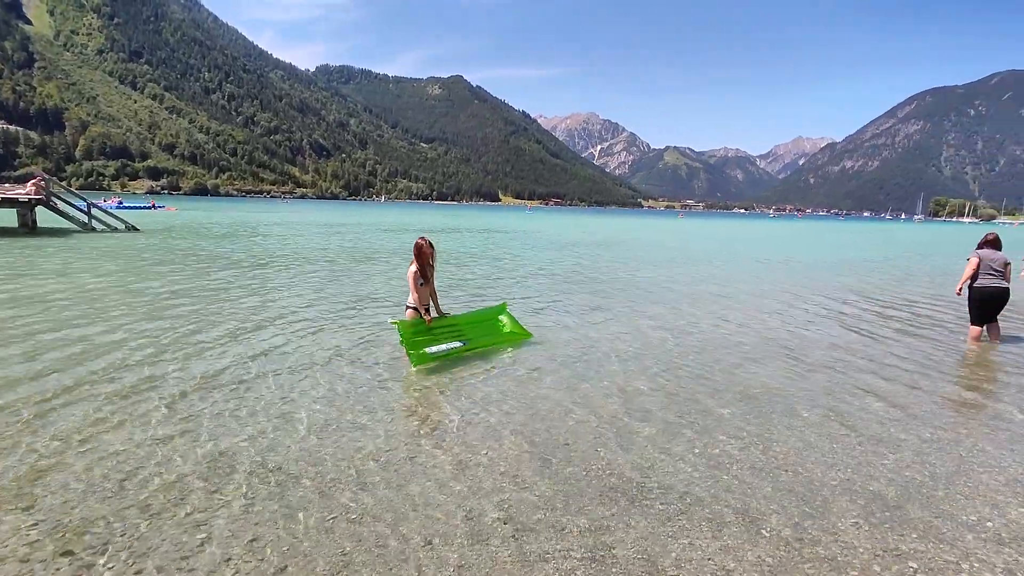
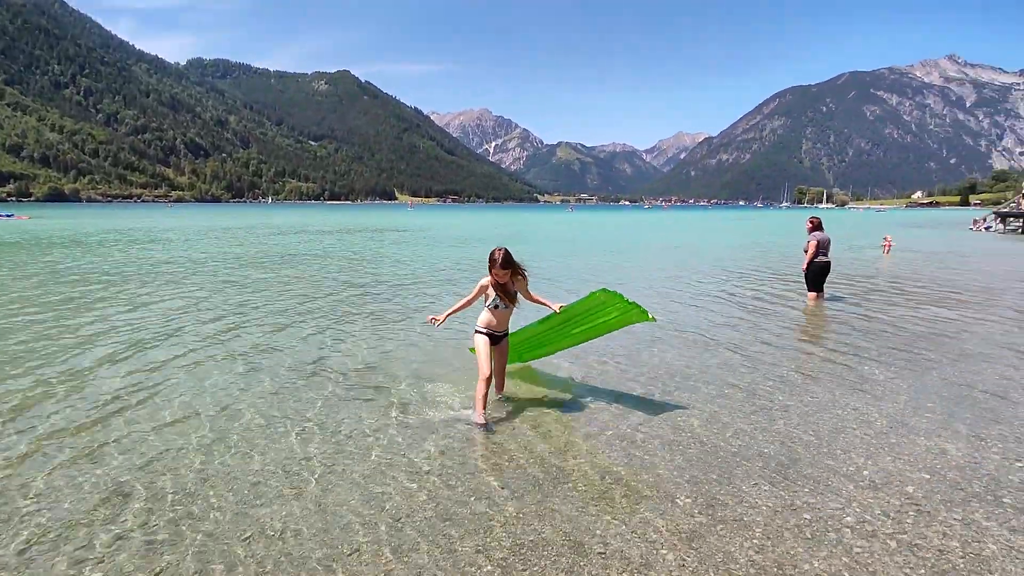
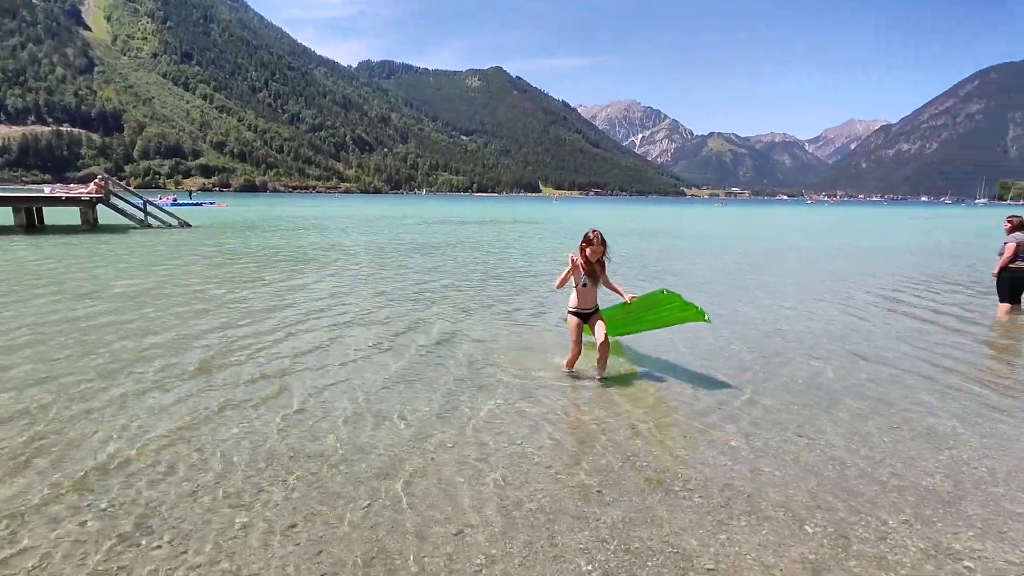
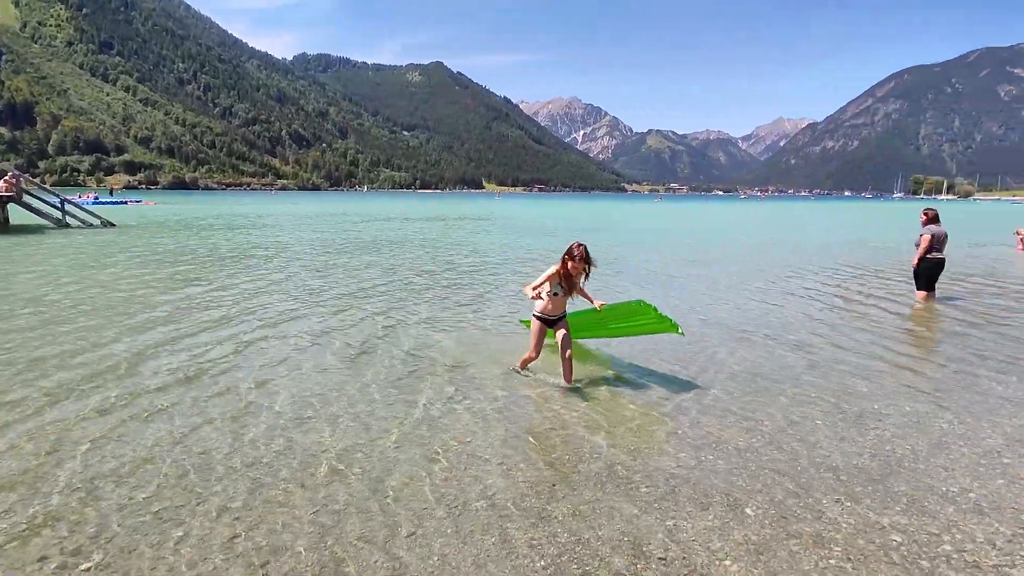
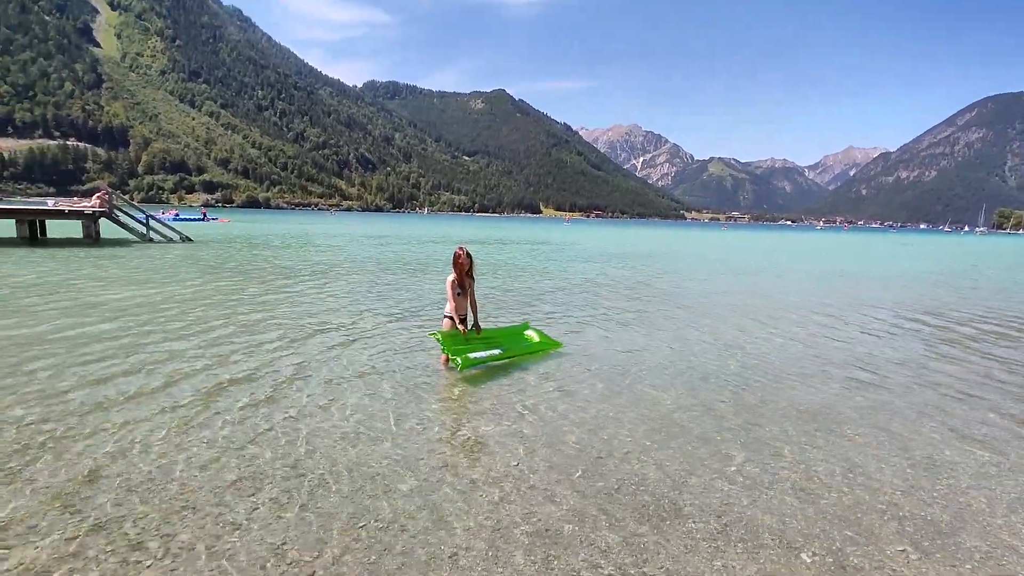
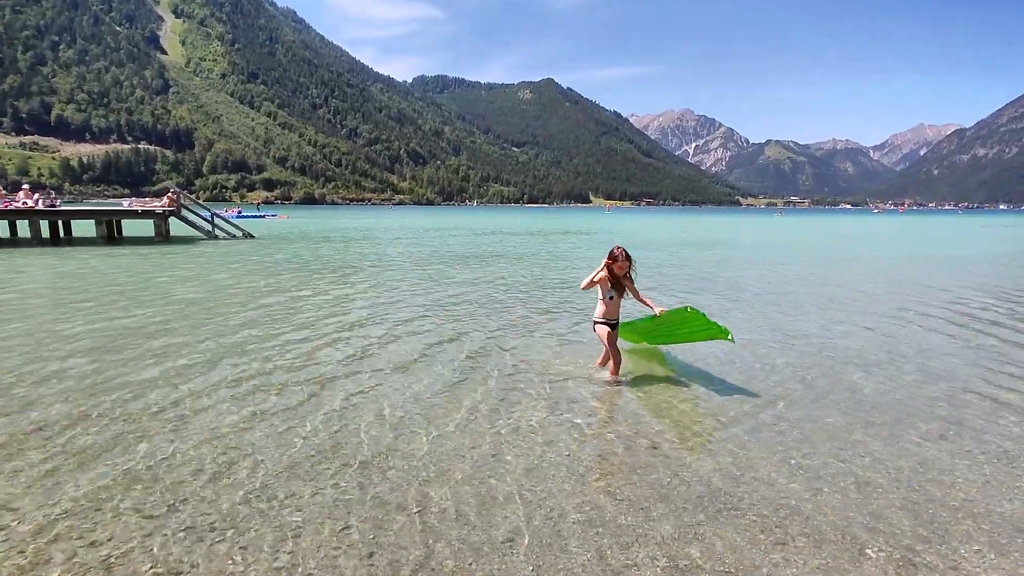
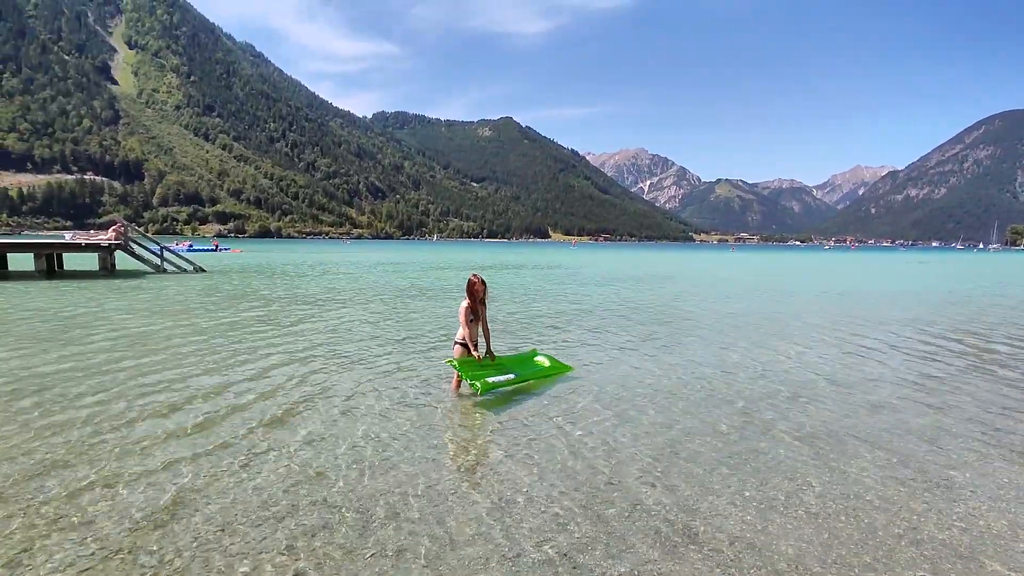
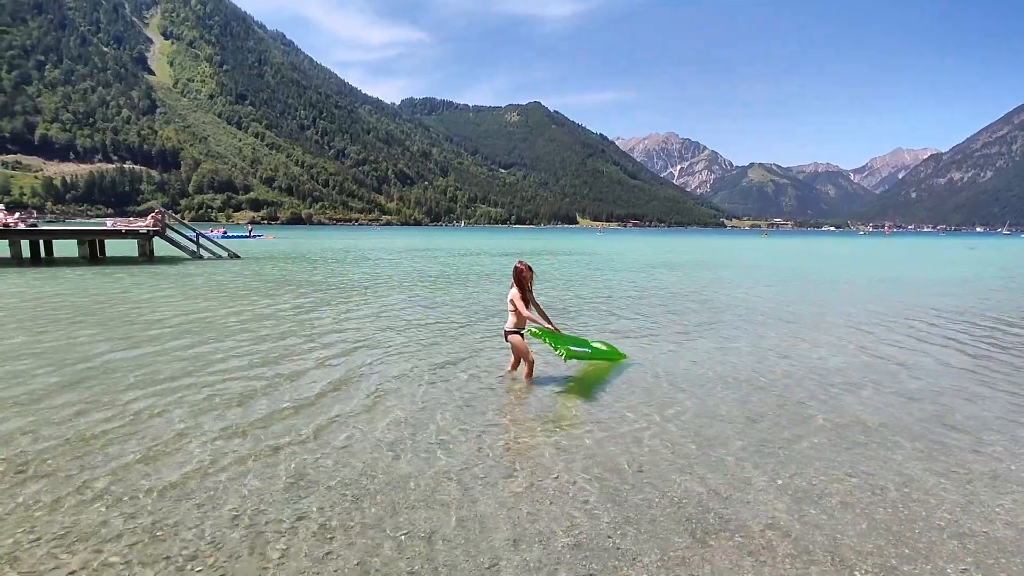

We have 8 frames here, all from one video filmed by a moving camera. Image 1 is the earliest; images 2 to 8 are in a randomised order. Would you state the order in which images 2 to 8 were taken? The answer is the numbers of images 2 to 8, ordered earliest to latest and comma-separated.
5, 7, 8, 6, 3, 4, 2
